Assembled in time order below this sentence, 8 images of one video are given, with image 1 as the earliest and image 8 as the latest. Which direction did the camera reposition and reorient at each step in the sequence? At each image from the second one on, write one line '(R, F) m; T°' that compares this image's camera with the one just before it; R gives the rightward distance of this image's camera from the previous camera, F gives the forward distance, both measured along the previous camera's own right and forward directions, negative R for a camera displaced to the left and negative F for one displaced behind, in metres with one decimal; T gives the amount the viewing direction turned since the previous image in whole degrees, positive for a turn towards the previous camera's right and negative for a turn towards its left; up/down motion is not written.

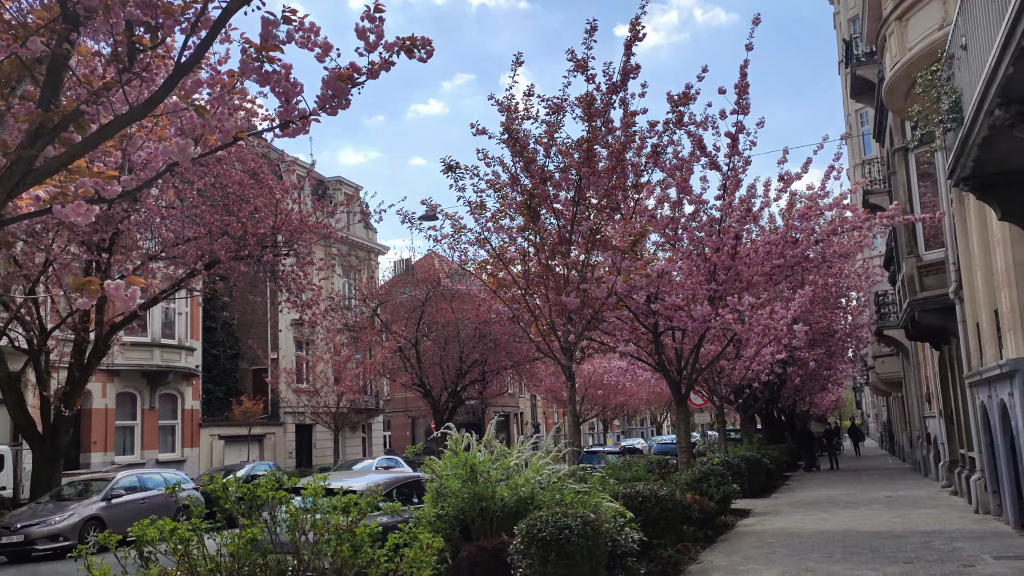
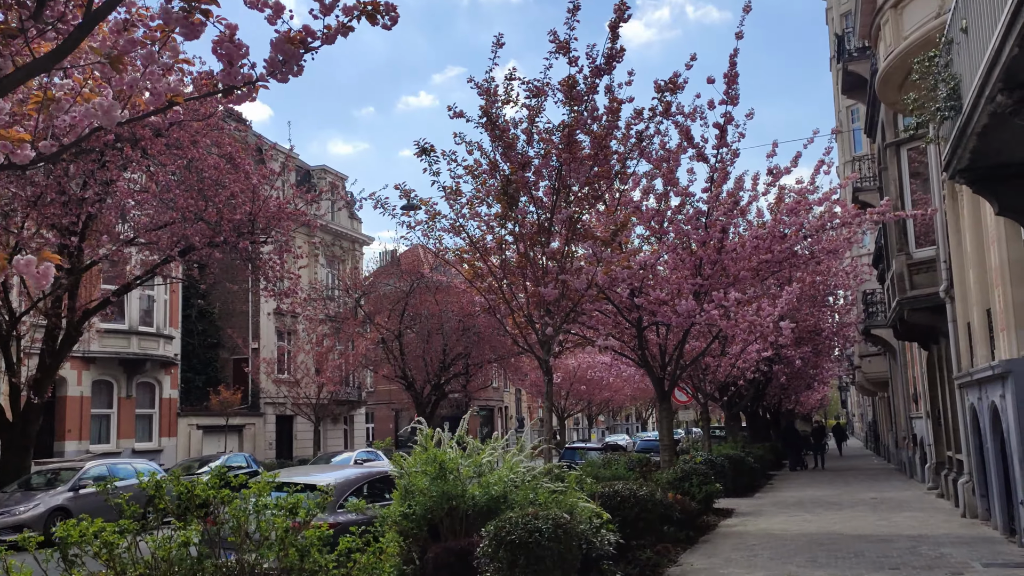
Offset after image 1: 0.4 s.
(+0.1, +0.4) m; +1°
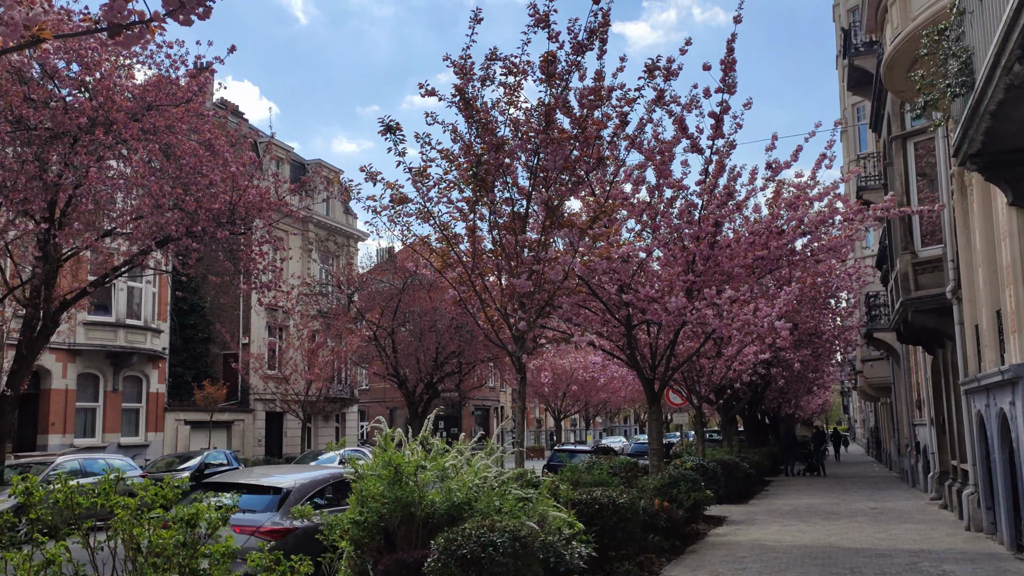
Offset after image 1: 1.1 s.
(+0.3, +0.6) m; 0°
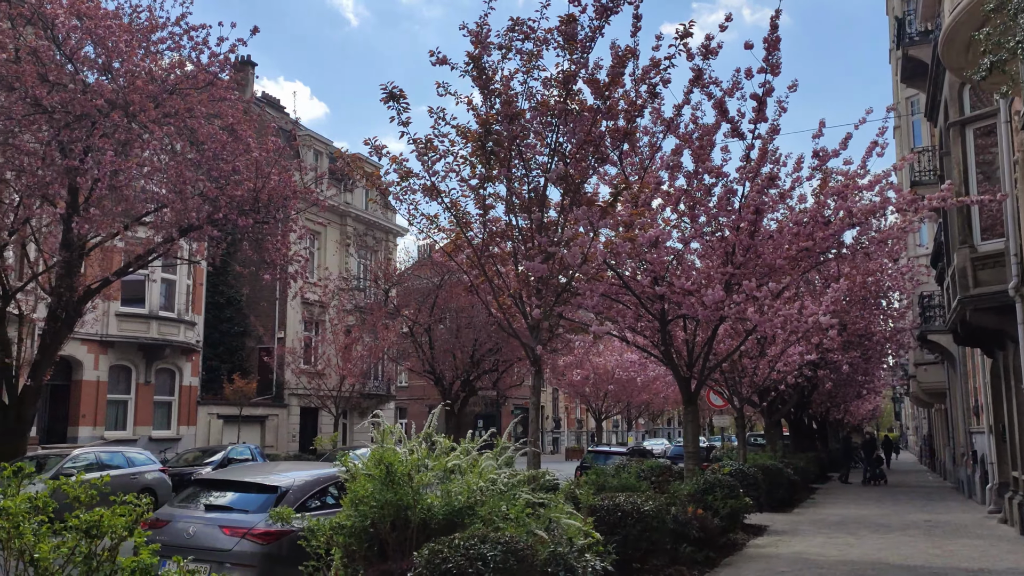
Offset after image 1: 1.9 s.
(+0.3, +0.7) m; -3°
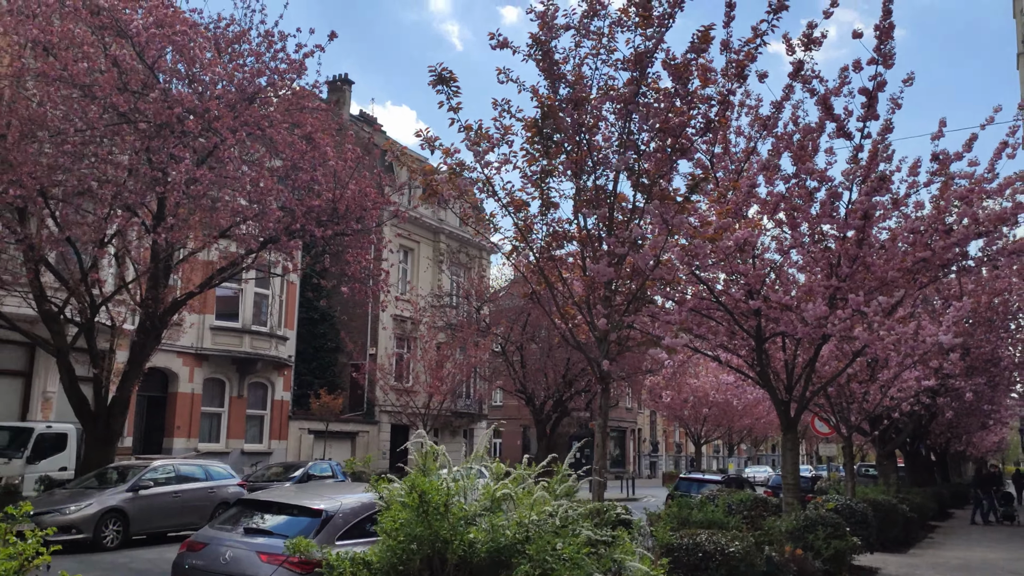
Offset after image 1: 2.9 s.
(+0.3, +0.8) m; -7°
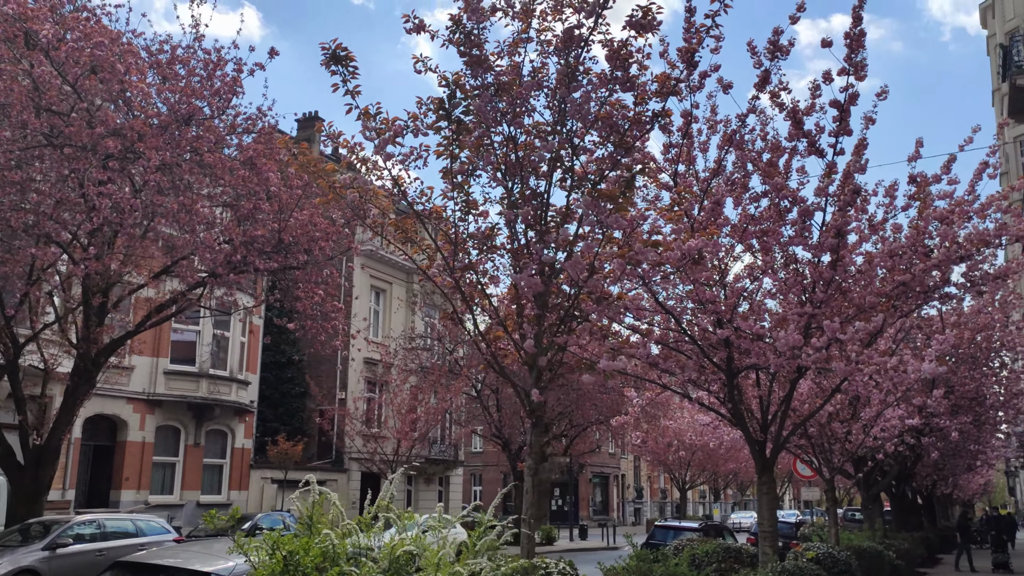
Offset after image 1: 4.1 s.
(+0.5, +0.9) m; +1°
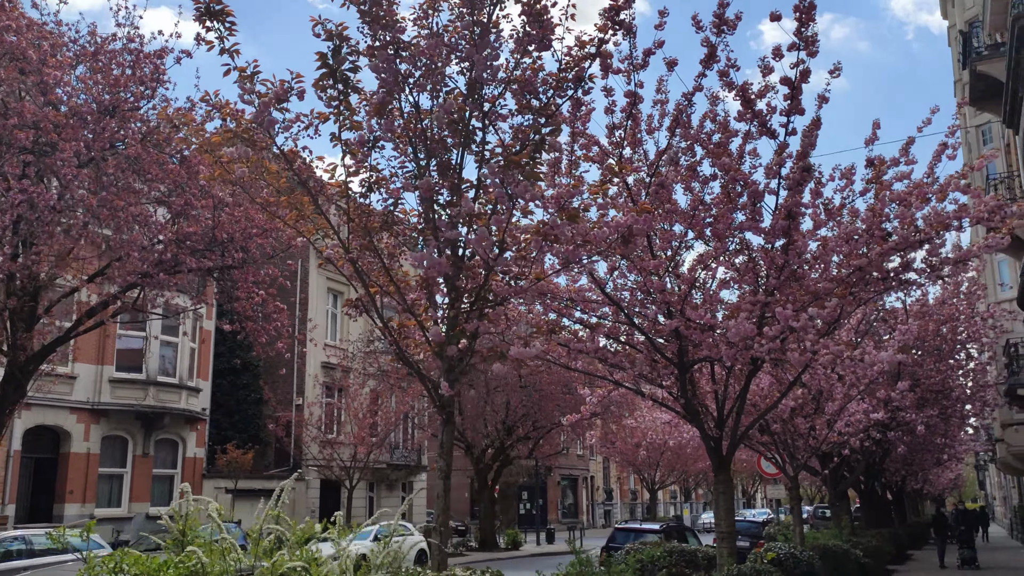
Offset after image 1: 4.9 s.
(+0.4, +0.6) m; +2°
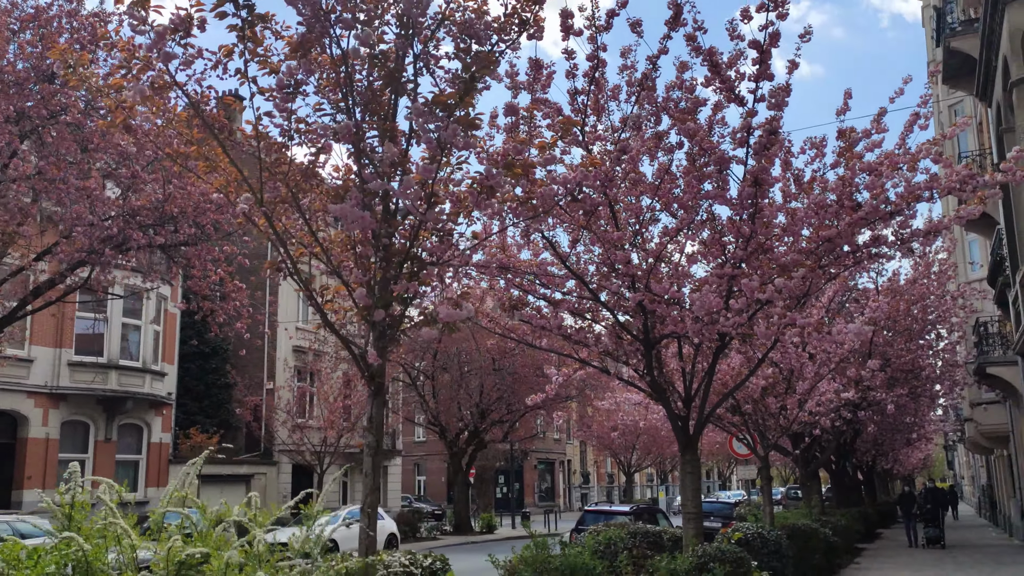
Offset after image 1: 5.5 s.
(+0.2, +0.4) m; +1°
